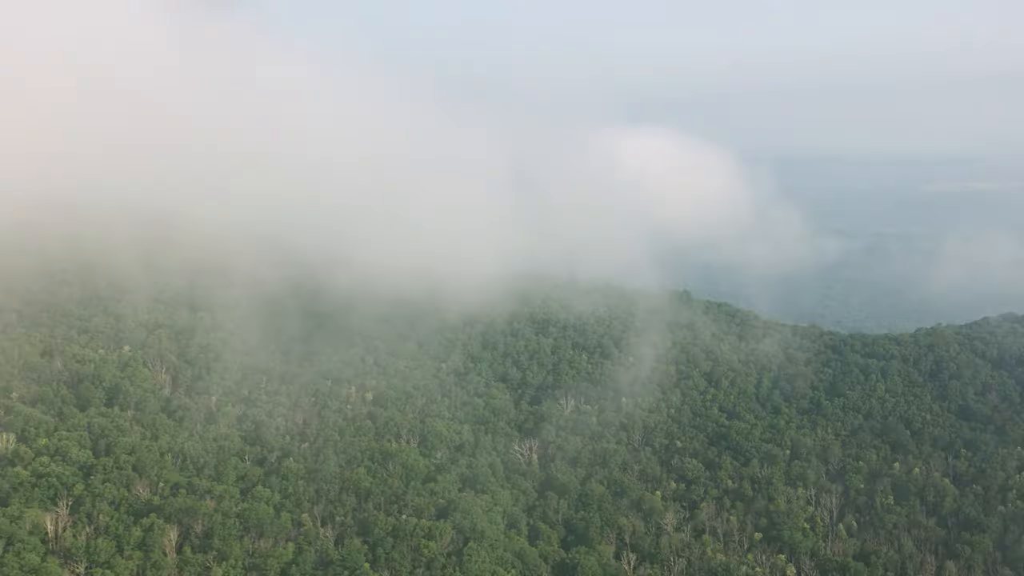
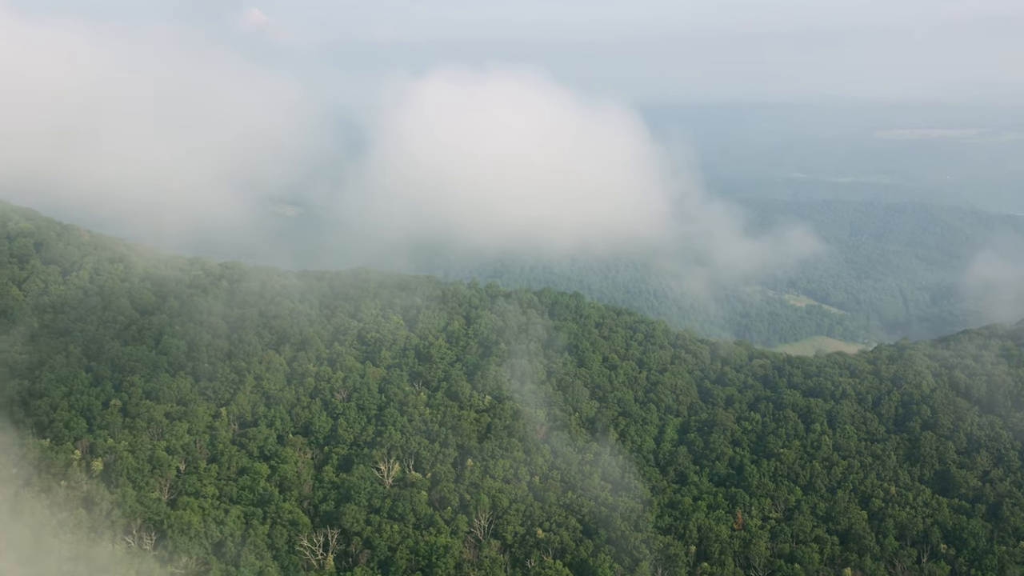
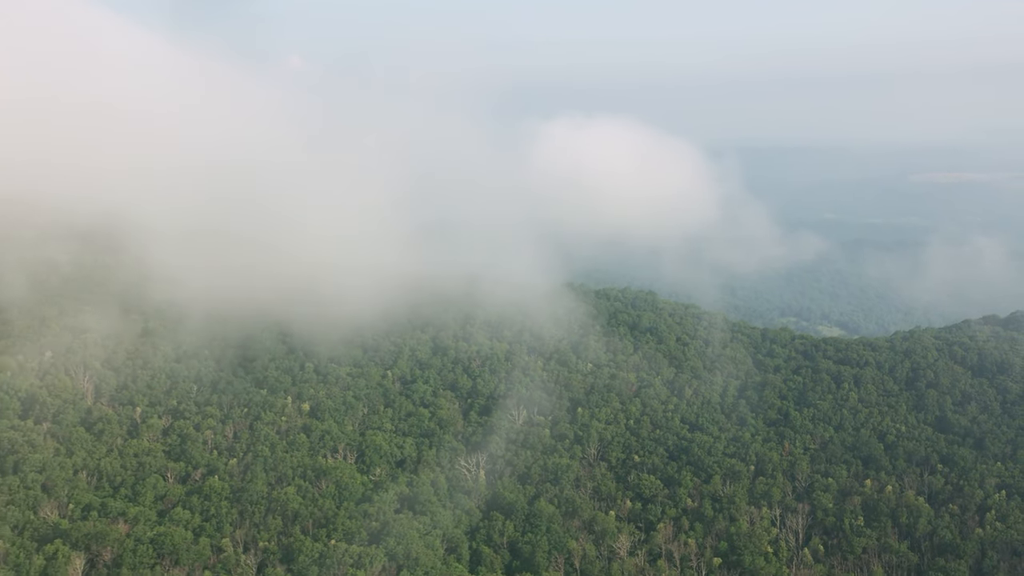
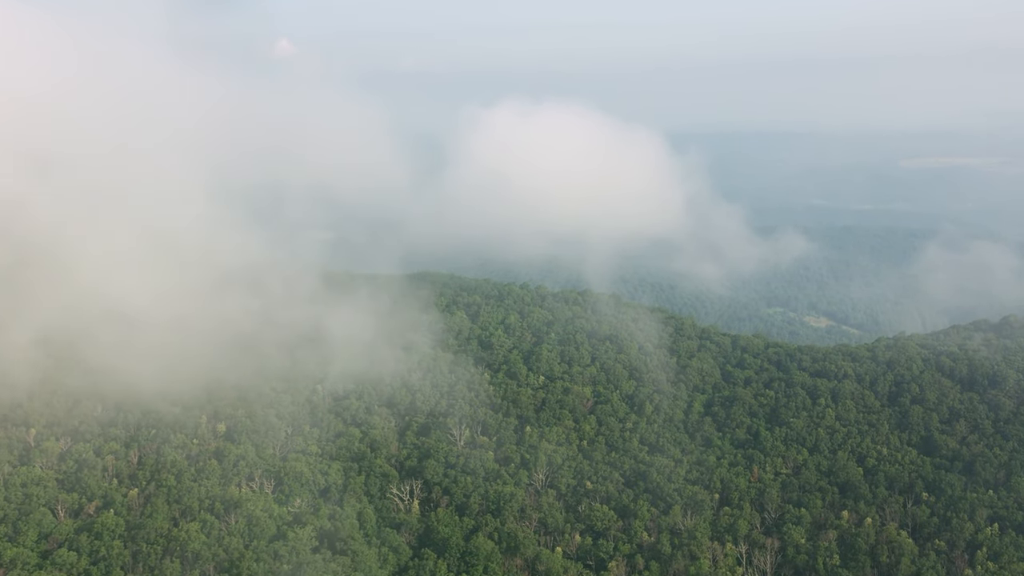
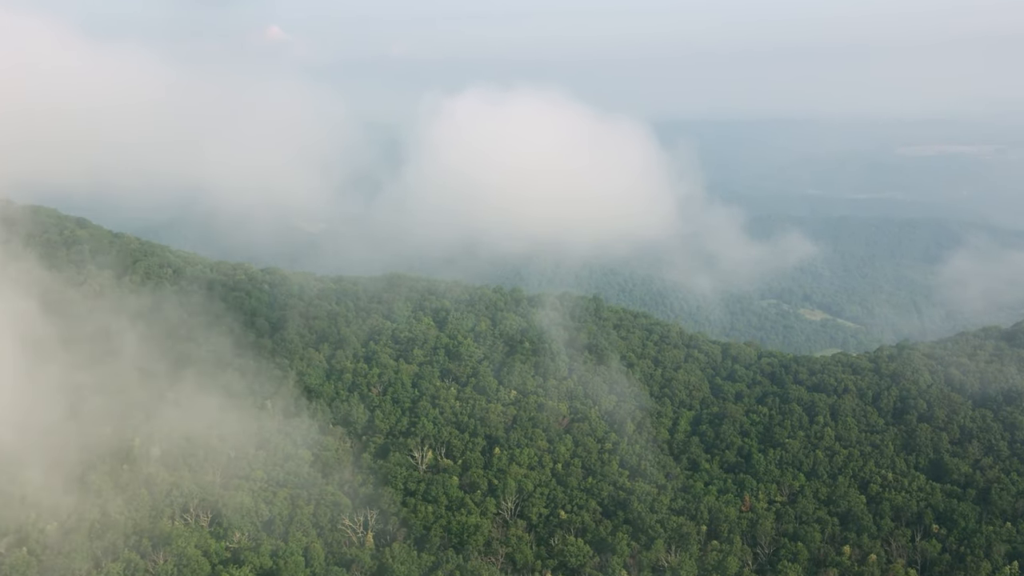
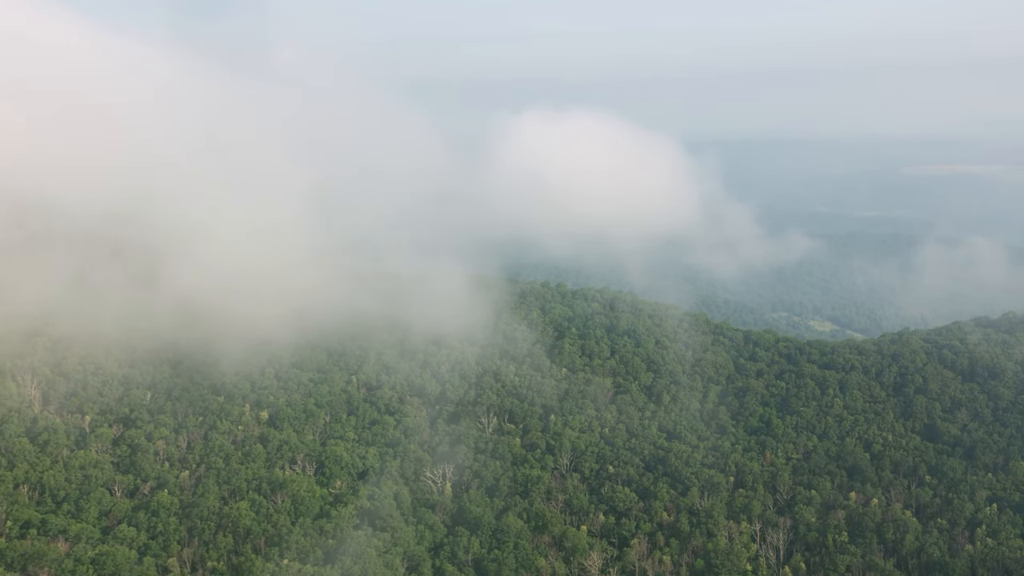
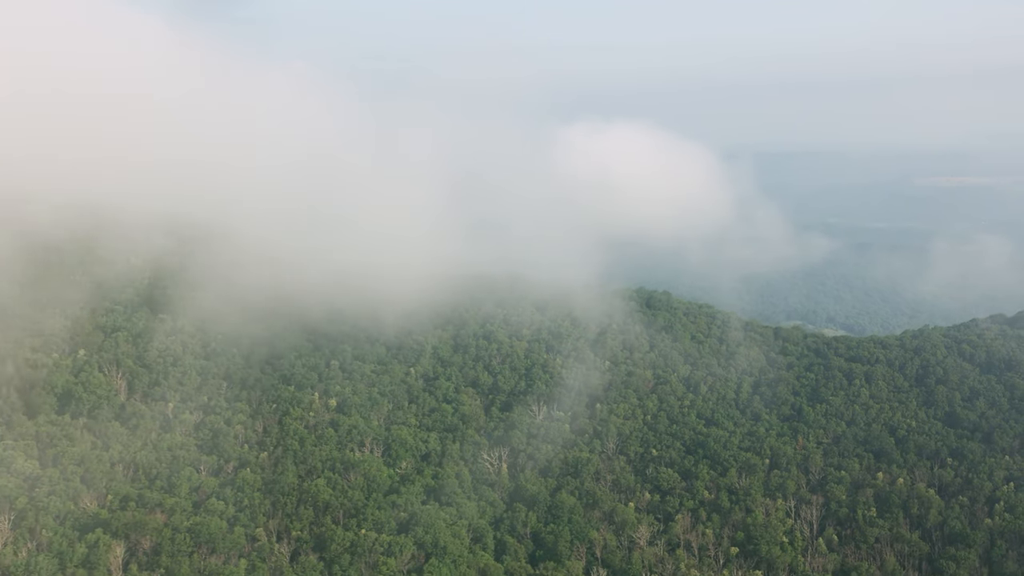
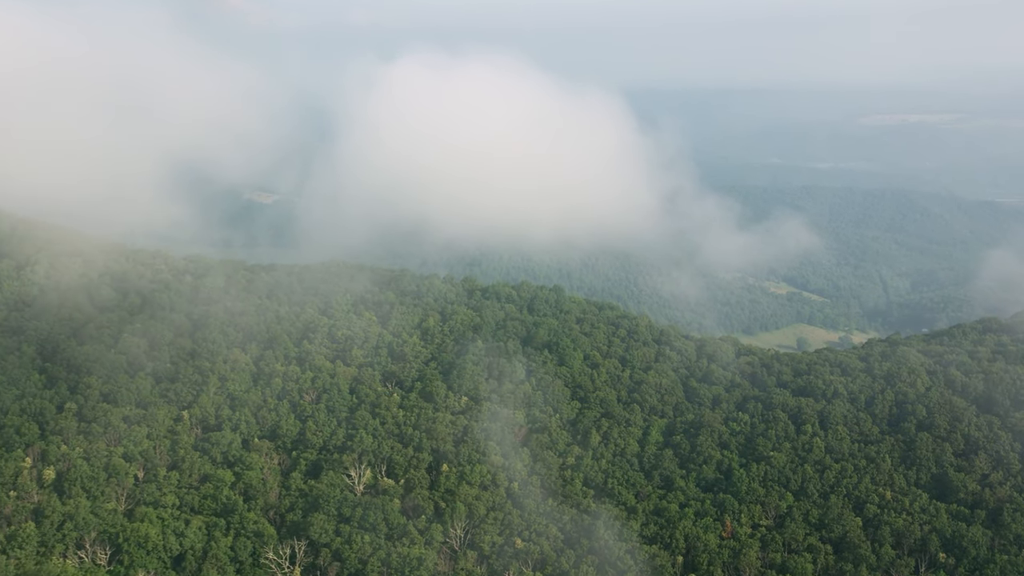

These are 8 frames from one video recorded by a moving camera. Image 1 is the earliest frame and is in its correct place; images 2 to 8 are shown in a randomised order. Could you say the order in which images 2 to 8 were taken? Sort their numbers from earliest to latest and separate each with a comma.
7, 3, 6, 4, 5, 2, 8
